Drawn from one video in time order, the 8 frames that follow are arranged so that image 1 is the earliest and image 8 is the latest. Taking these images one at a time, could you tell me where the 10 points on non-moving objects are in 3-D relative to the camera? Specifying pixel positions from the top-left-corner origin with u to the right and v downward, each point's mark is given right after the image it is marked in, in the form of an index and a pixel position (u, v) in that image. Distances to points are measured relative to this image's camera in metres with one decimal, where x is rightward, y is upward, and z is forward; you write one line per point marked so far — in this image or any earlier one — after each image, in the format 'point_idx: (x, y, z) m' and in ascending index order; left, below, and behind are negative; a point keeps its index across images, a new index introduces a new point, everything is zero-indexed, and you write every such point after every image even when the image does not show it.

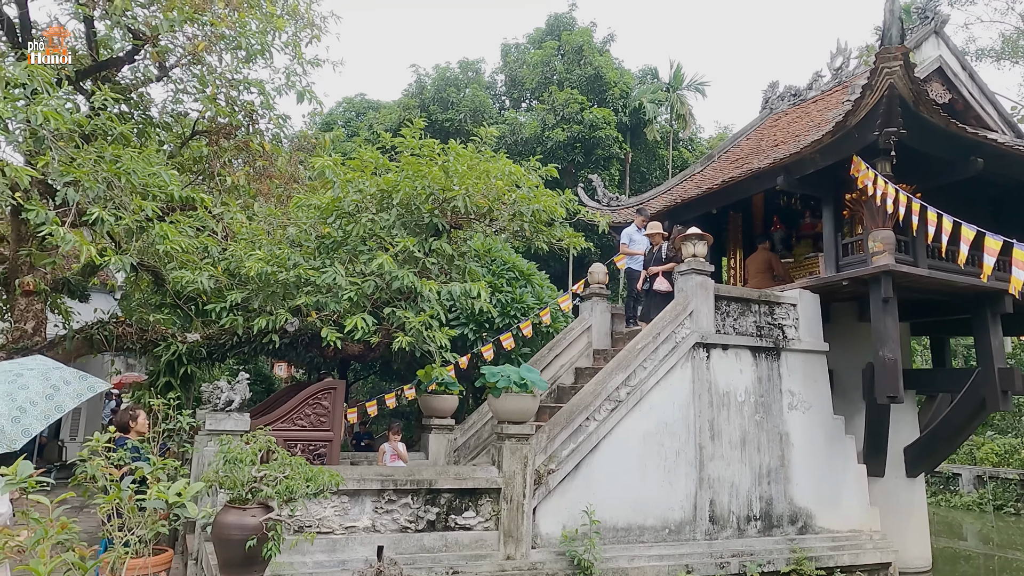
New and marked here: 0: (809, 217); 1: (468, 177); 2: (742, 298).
0: (+5.1, +1.2, +11.4) m
1: (-0.5, +1.2, +7.2) m
2: (+2.9, -0.1, +8.3) m
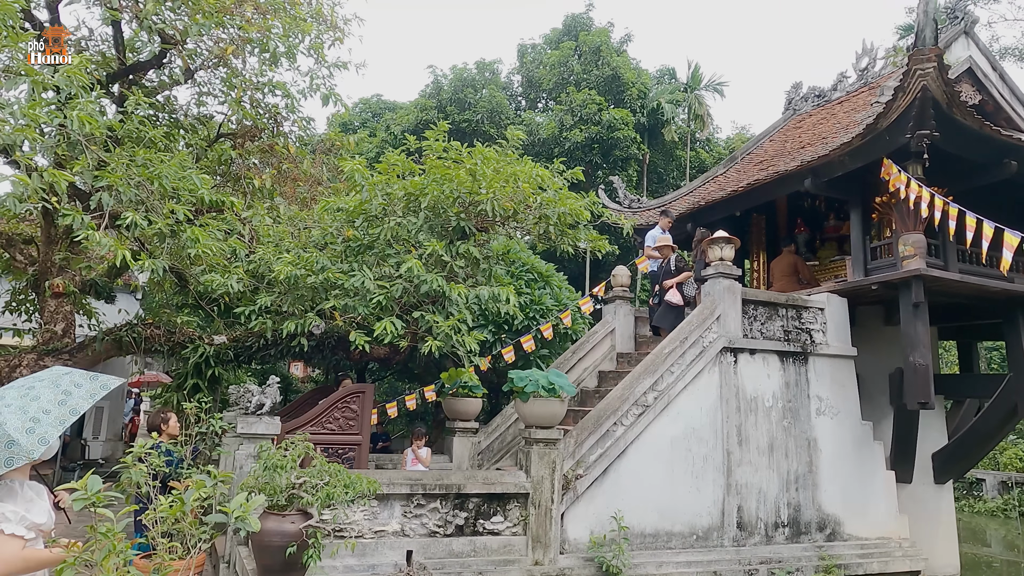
0: (+5.4, +1.2, +11.3) m
1: (-0.2, +1.2, +7.1) m
2: (+3.2, -0.2, +8.2) m
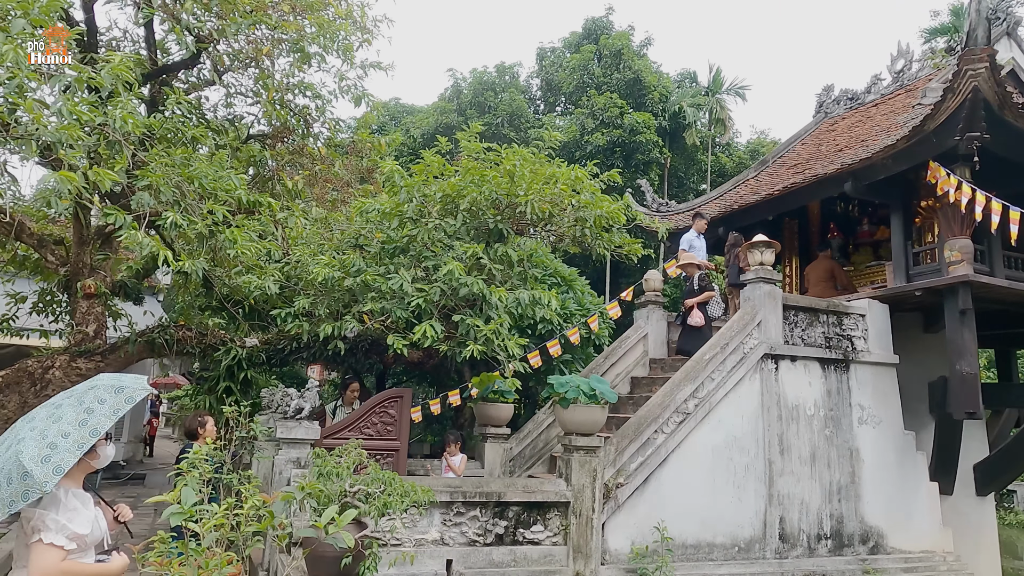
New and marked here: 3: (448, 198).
0: (+5.9, +1.1, +11.1) m
1: (+0.2, +1.1, +7.0) m
2: (+3.6, -0.2, +8.0) m
3: (-0.7, +0.9, +7.0) m
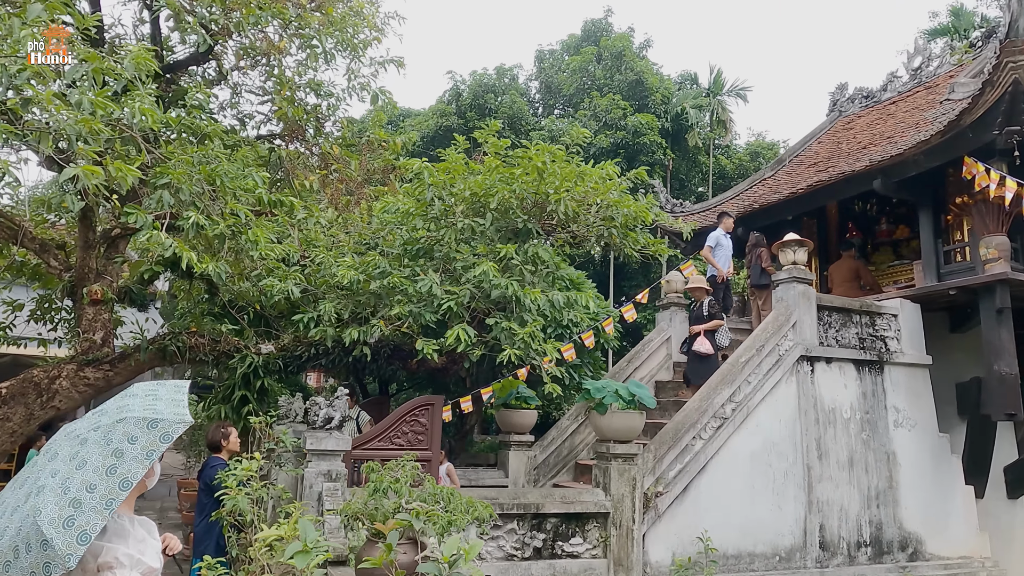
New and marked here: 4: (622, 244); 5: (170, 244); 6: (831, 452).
0: (+6.1, +1.1, +10.9) m
1: (+0.5, +1.1, +6.8) m
2: (+3.9, -0.2, +7.8) m
3: (-0.4, +0.9, +6.7) m
4: (+1.3, +0.5, +7.6) m
5: (-3.0, +0.4, +5.7) m
6: (+3.5, -1.8, +7.3) m
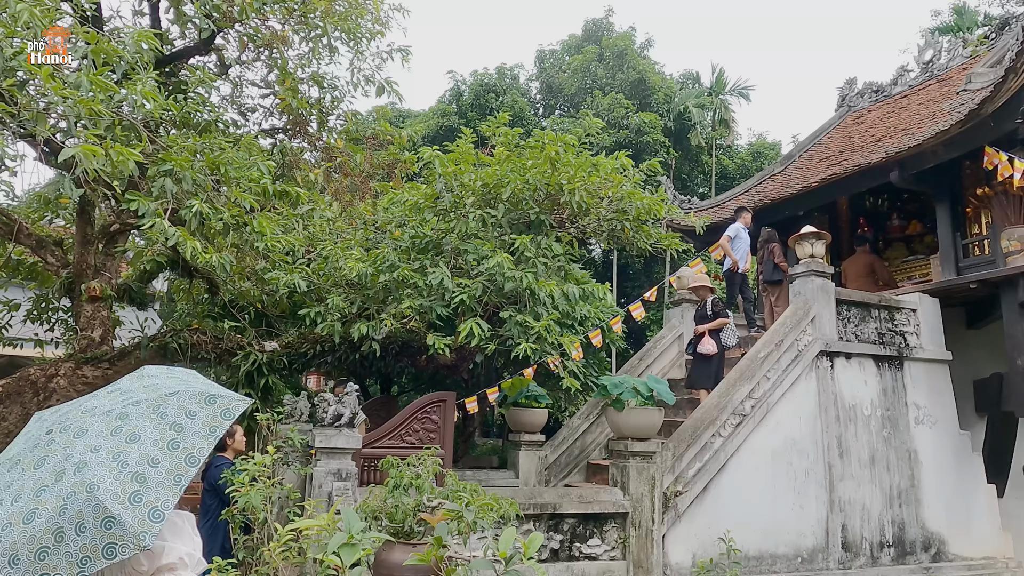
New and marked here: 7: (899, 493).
0: (+6.2, +1.1, +10.7) m
1: (+0.7, +1.2, +6.6) m
2: (+4.0, -0.2, +7.6) m
3: (-0.2, +1.0, +6.5) m
4: (+1.4, +0.6, +7.4) m
5: (-2.8, +0.5, +5.5) m
6: (+3.6, -1.7, +7.1) m
7: (+4.2, -2.2, +7.3) m
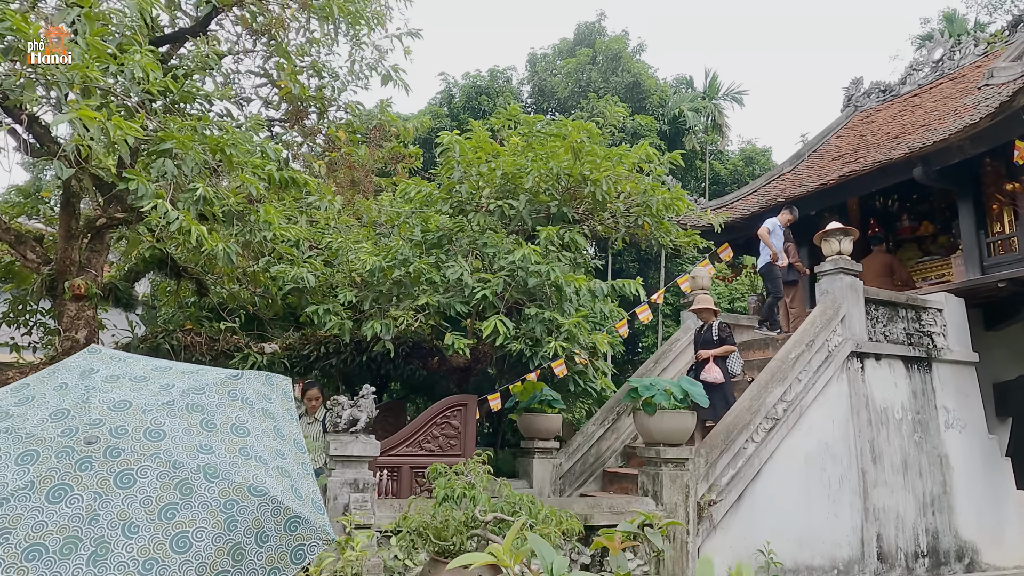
0: (+6.3, +1.1, +10.5) m
1: (+0.8, +1.2, +6.2) m
2: (+4.2, -0.2, +7.3) m
3: (-0.1, +1.0, +6.1) m
4: (+1.5, +0.6, +7.0) m
5: (-2.6, +0.5, +5.0) m
6: (+3.8, -1.7, +6.8) m
7: (+4.4, -2.2, +7.0) m
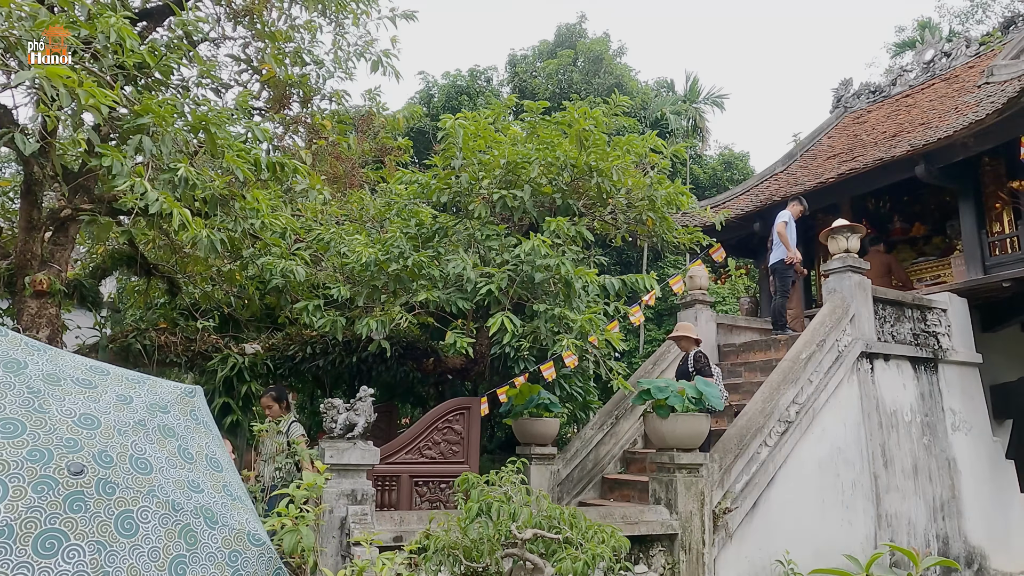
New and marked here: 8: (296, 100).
0: (+6.2, +1.1, +10.4) m
1: (+0.9, +1.2, +5.9) m
2: (+4.1, -0.1, +7.1) m
3: (0.0, +1.1, +5.8) m
4: (+1.5, +0.6, +6.7) m
5: (-2.5, +0.6, +4.6) m
6: (+3.8, -1.7, +6.5) m
7: (+4.4, -2.2, +6.8) m
8: (-2.6, +2.2, +7.9) m
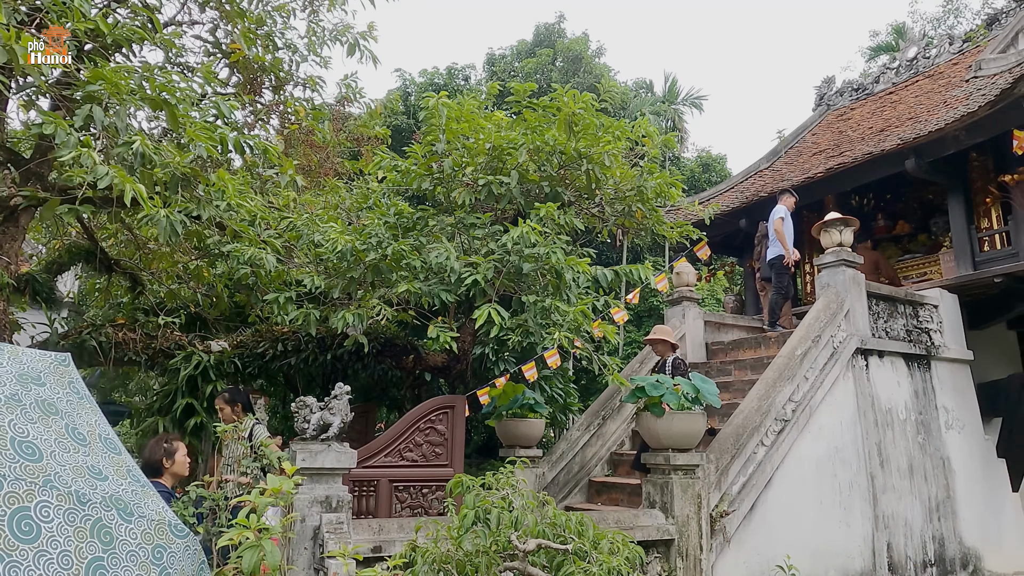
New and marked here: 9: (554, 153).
0: (+5.9, +1.1, +10.3) m
1: (+0.7, +1.3, +5.6) m
2: (+4.0, -0.1, +7.0) m
3: (-0.2, +1.1, +5.5) m
4: (+1.4, +0.7, +6.5) m
5: (-2.6, +0.6, +4.2) m
6: (+3.6, -1.6, +6.4) m
7: (+4.2, -2.2, +6.6) m
8: (-2.8, +2.3, +7.5) m
9: (+0.3, +1.1, +5.6) m
